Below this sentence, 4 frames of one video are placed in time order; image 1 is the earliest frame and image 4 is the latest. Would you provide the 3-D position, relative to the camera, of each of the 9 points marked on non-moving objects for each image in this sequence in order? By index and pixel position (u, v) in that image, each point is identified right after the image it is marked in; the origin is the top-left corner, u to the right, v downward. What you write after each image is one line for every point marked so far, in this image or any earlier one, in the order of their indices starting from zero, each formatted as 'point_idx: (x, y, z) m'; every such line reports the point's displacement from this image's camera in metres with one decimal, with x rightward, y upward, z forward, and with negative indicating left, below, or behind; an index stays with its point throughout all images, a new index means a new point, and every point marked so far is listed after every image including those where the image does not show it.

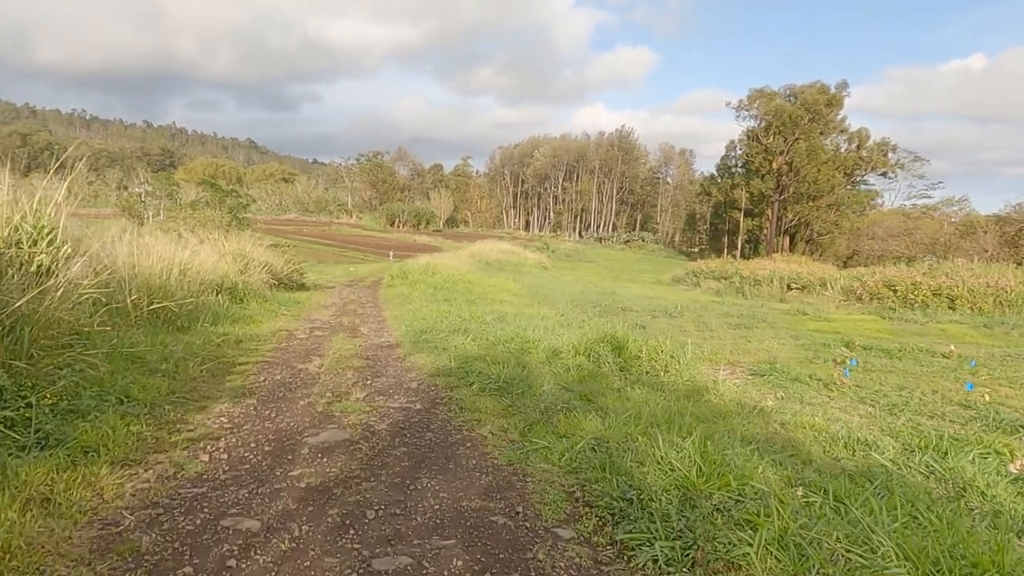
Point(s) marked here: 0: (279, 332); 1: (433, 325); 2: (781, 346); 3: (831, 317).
0: (-3.1, -0.6, +8.8) m
1: (-1.2, -0.6, +9.8) m
2: (+4.5, -1.0, +11.2) m
3: (+8.7, -0.8, +18.2) m
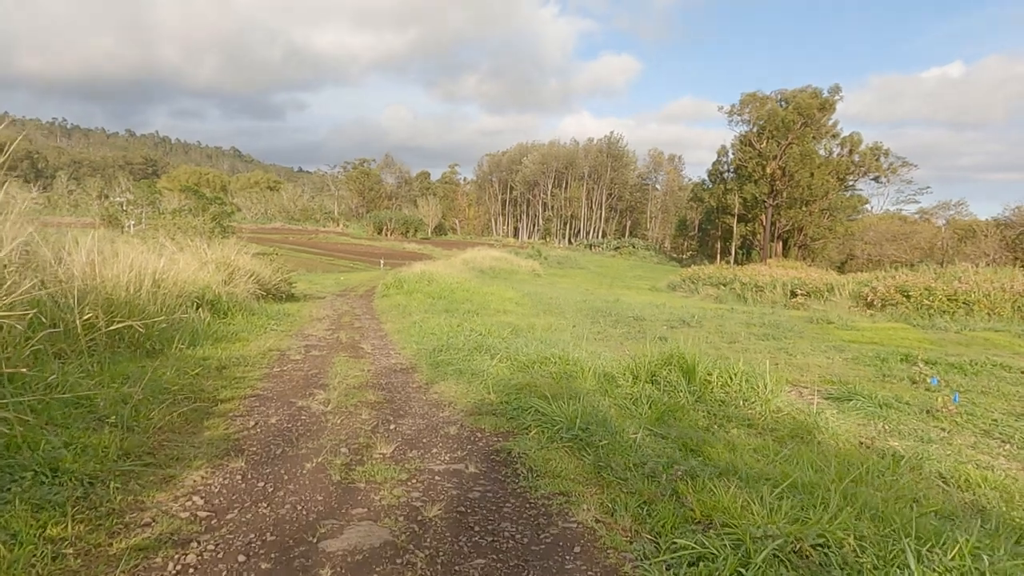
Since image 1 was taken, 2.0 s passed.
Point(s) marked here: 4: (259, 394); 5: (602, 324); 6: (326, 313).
0: (-2.8, -0.7, +7.5) m
1: (-0.9, -0.7, +8.5) m
2: (+4.9, -1.1, +10.0) m
3: (+8.9, -1.0, +17.1) m
4: (-1.9, -0.8, +5.0) m
5: (+2.1, -0.8, +15.2) m
6: (-3.9, -0.5, +13.9) m
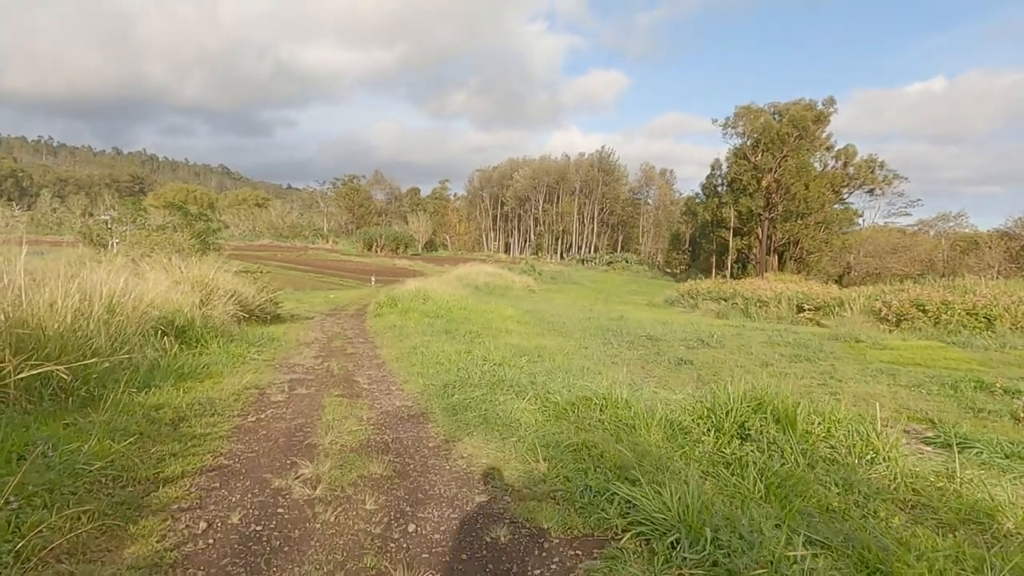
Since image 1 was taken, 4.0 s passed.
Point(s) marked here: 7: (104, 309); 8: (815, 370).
0: (-2.5, -1.0, +6.2) m
1: (-0.6, -1.0, +7.2) m
2: (+5.1, -1.4, +8.8) m
3: (+9.0, -1.4, +15.9) m
4: (-1.6, -1.0, +3.6) m
5: (+2.2, -1.2, +13.9) m
6: (-3.8, -0.9, +12.5) m
7: (-4.1, -0.2, +6.6) m
8: (+5.1, -1.4, +10.9) m
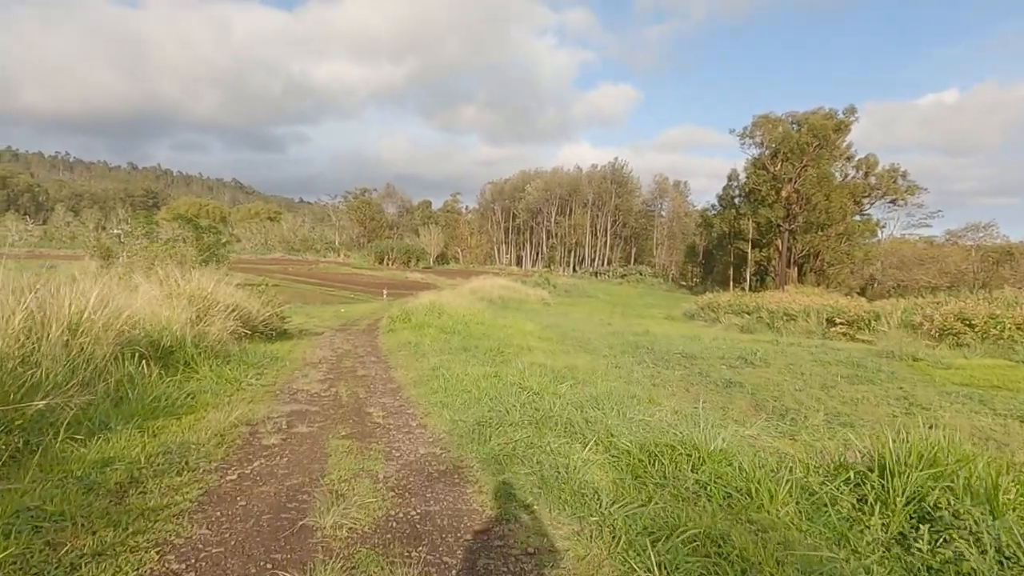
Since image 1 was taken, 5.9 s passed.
0: (-2.1, -1.1, +5.0) m
1: (-0.2, -1.1, +6.0) m
2: (+5.5, -1.5, +7.4) m
3: (+9.6, -1.7, +14.5) m
4: (-1.3, -1.0, +2.4) m
5: (+2.7, -1.5, +12.6) m
6: (-3.3, -1.2, +11.3) m
7: (-3.7, -0.3, +5.4) m
8: (+5.5, -1.6, +9.5) m
